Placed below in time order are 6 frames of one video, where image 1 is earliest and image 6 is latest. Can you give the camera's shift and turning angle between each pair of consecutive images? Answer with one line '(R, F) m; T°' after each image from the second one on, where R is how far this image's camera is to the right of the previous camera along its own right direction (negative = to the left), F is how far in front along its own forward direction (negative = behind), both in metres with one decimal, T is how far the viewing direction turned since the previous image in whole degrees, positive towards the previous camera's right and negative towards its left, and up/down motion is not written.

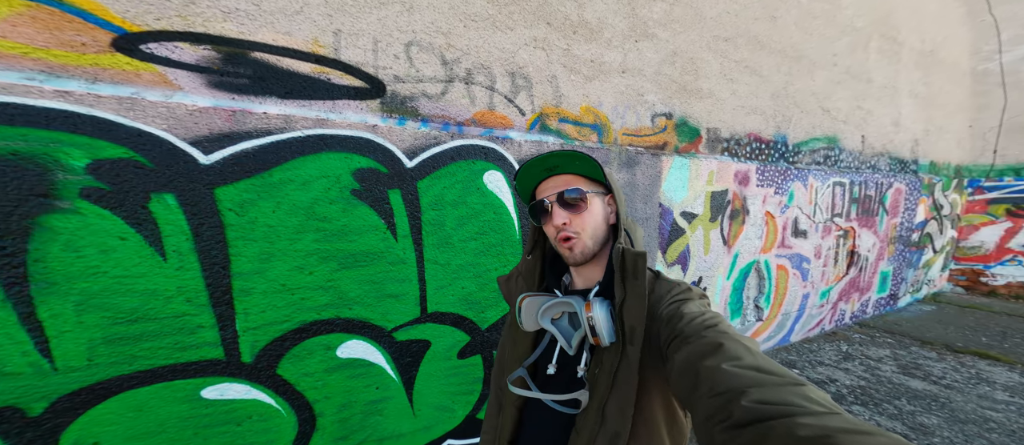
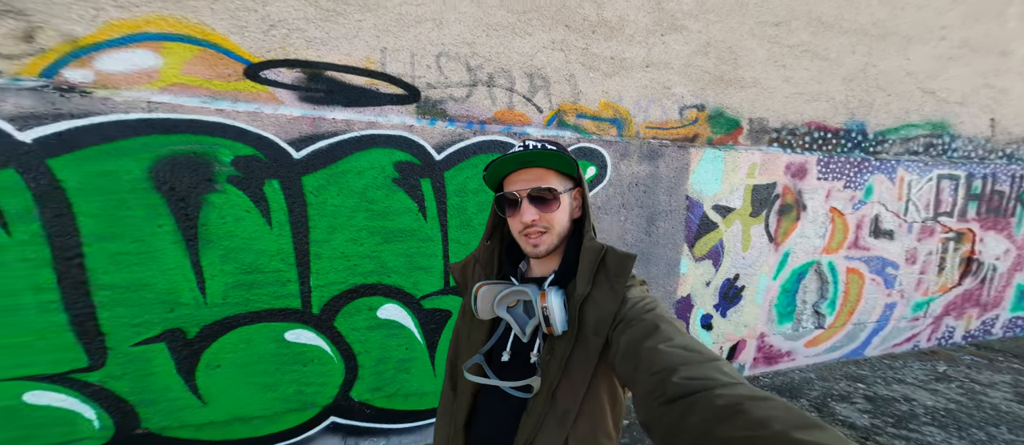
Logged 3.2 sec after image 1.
(+0.3, -0.2) m; -11°
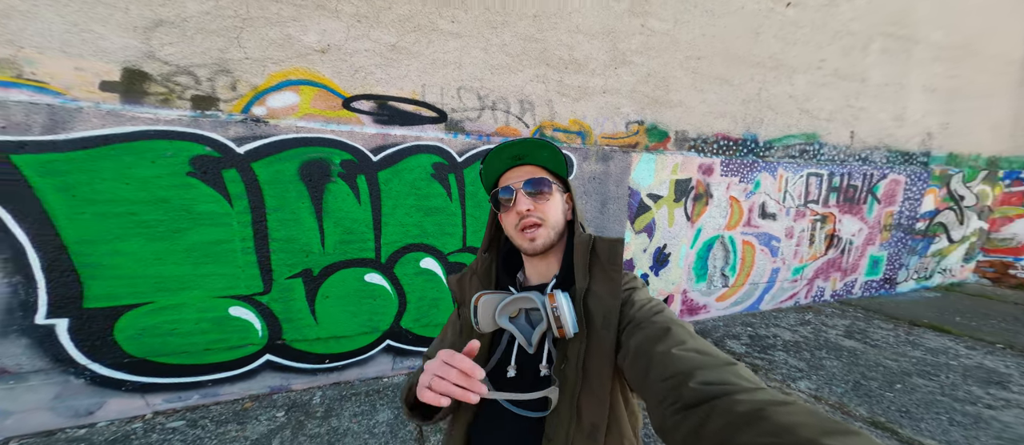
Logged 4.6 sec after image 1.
(-0.2, -1.0) m; +5°
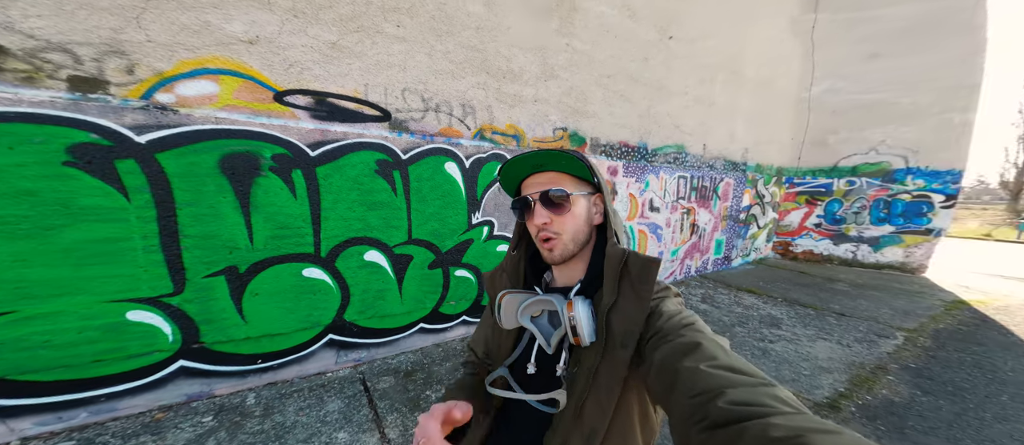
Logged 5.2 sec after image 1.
(-0.3, -0.3) m; +15°
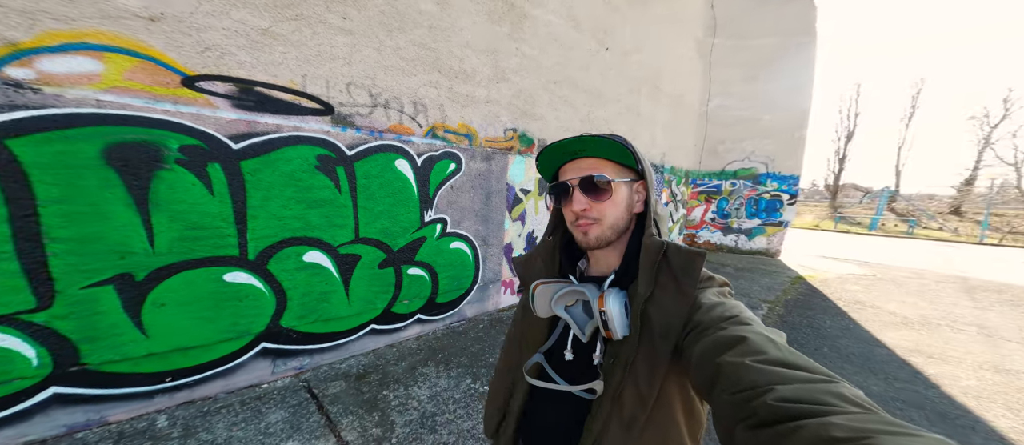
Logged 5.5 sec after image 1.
(-0.3, -0.1) m; +13°
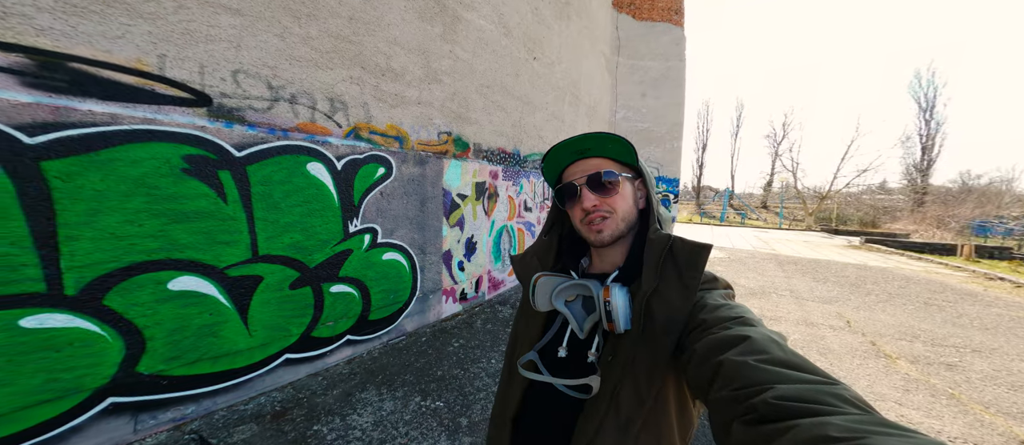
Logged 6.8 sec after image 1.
(-0.3, +0.1) m; +15°
